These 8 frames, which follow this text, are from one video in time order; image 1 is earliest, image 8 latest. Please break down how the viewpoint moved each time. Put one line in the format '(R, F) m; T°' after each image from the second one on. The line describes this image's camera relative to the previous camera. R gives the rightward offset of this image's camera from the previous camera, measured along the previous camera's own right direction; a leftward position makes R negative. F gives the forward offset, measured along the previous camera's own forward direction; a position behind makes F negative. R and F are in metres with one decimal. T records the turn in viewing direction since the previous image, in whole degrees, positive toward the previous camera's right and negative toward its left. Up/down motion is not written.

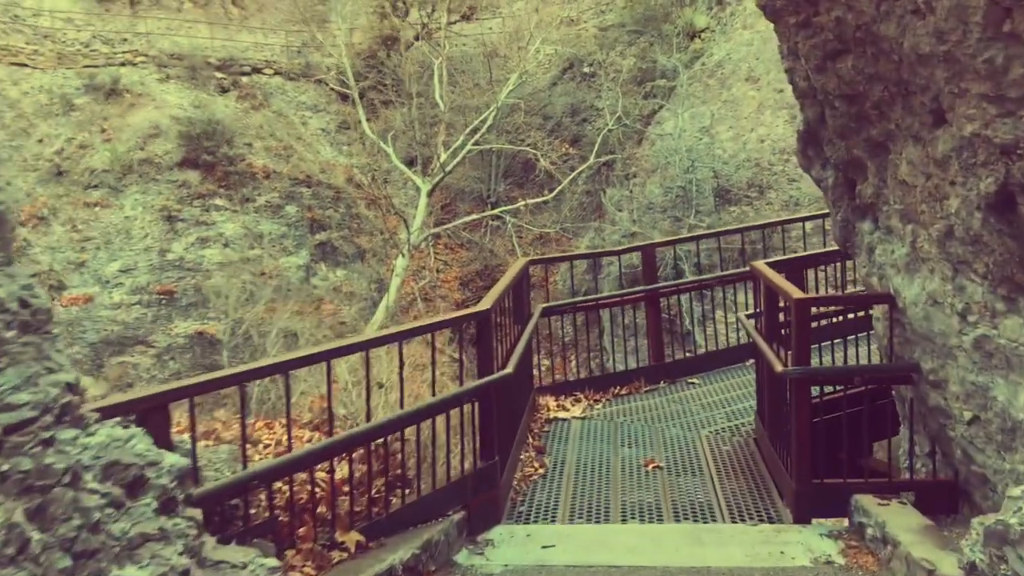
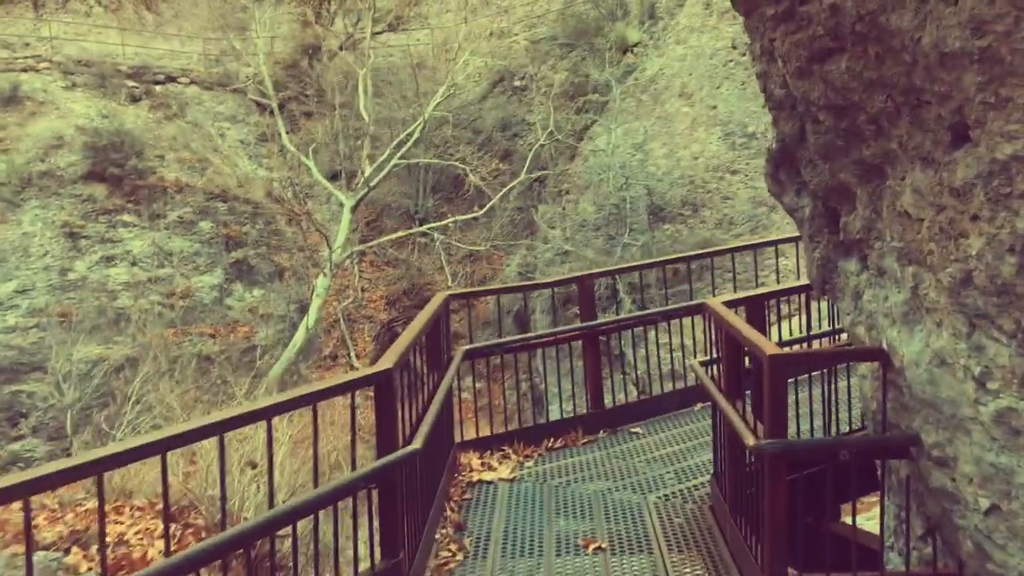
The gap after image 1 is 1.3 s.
(+0.1, +0.6) m; +4°
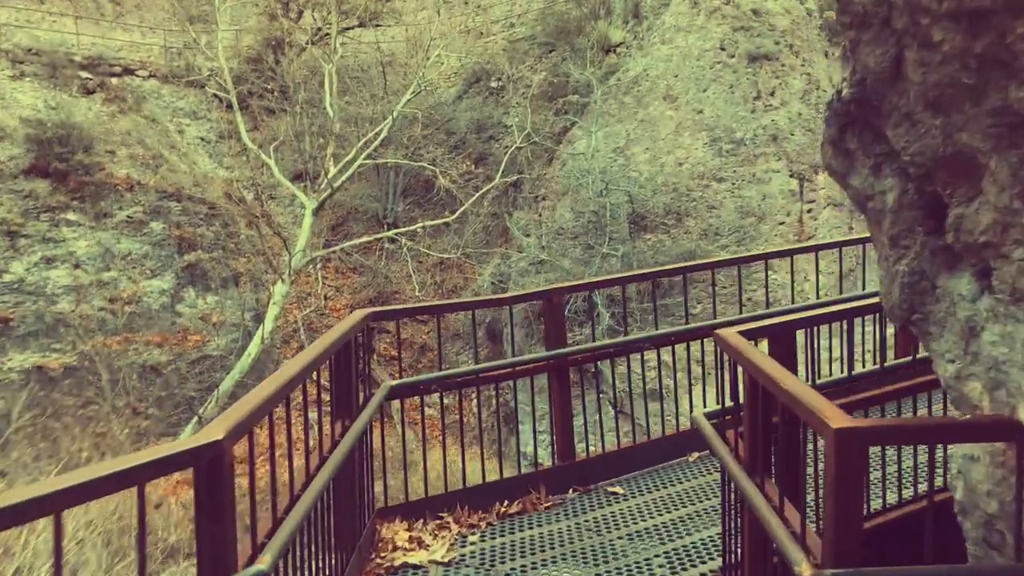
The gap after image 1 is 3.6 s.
(+0.1, +1.0) m; +1°
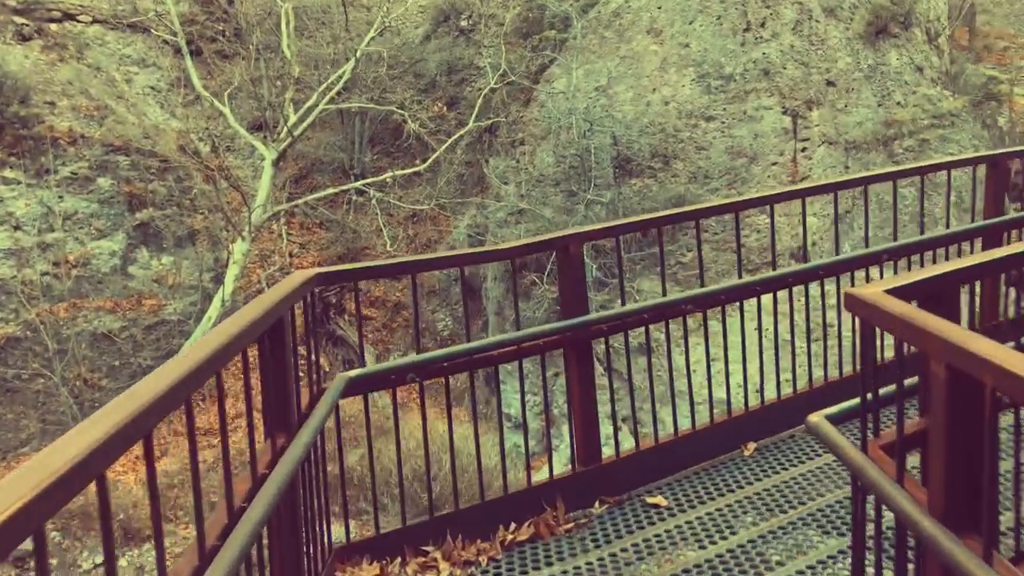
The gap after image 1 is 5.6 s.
(-0.1, +0.9) m; +2°
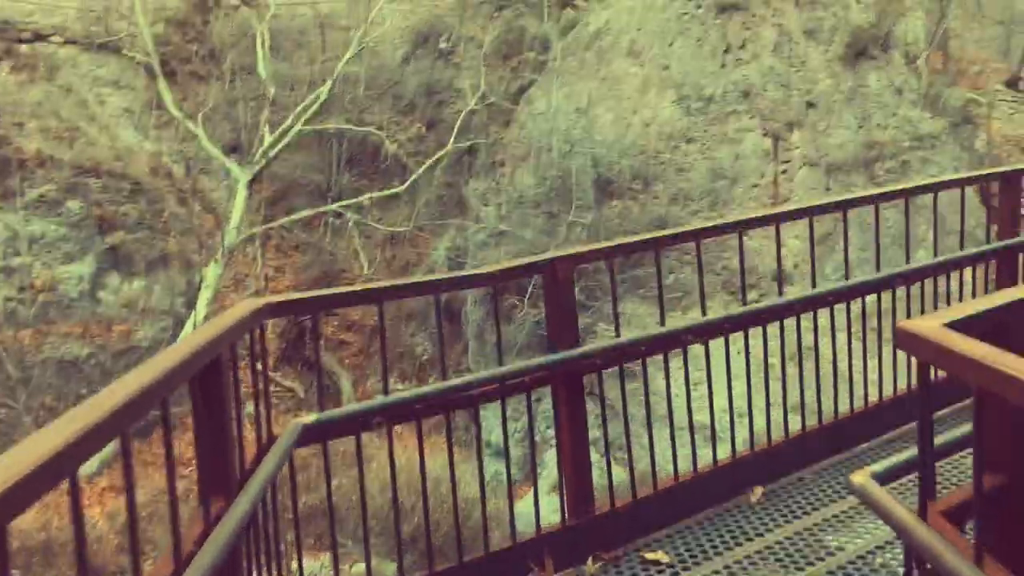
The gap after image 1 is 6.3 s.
(0.0, +0.2) m; +1°
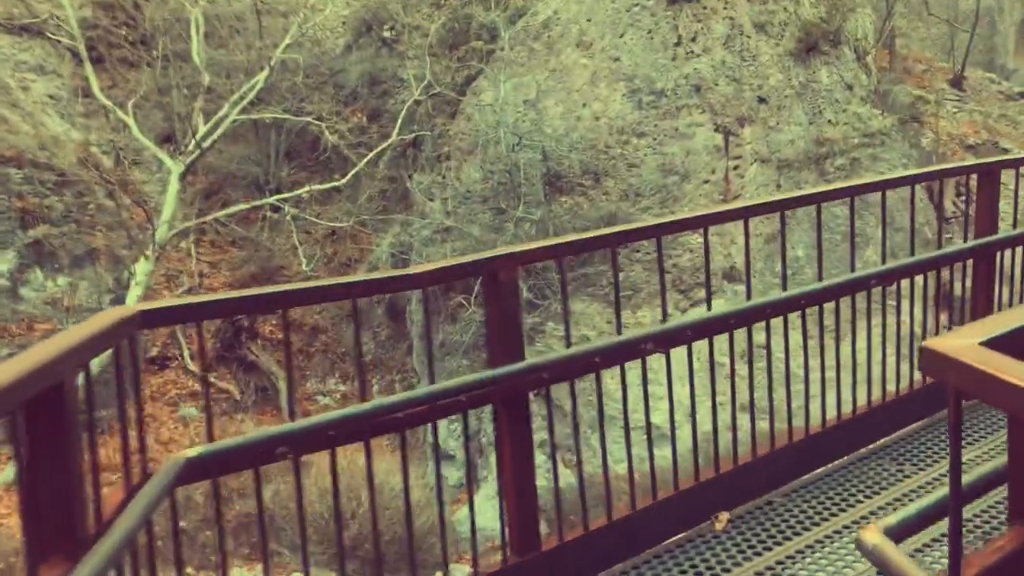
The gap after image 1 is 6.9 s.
(0.0, +0.4) m; +3°
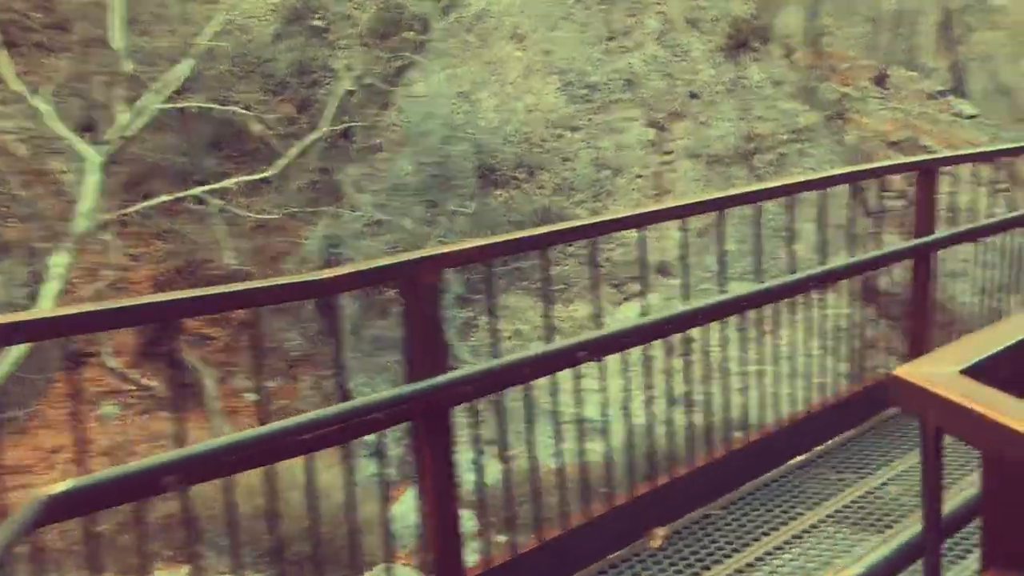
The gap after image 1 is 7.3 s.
(0.0, +0.1) m; +4°
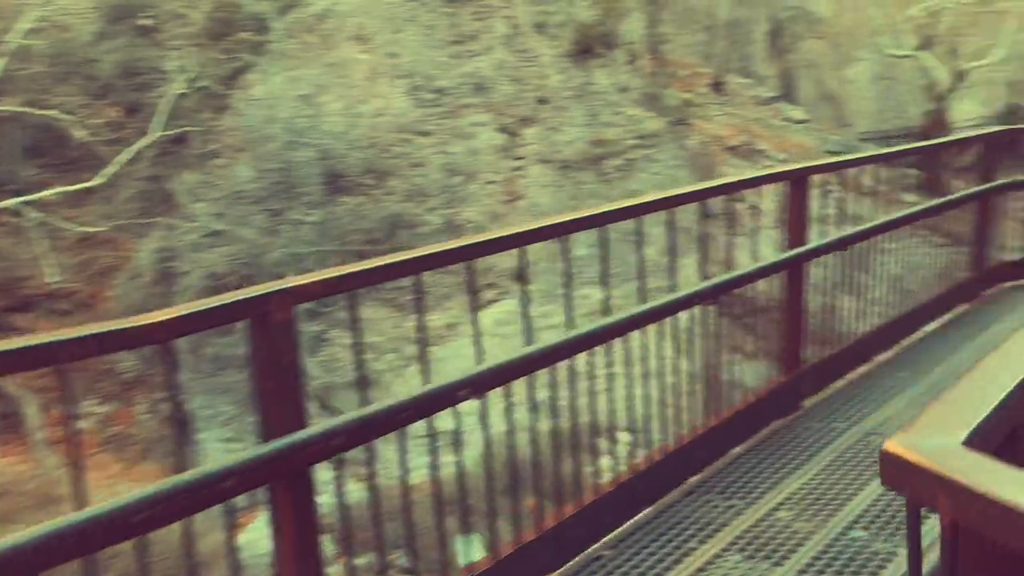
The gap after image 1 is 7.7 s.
(0.0, +0.3) m; +9°
